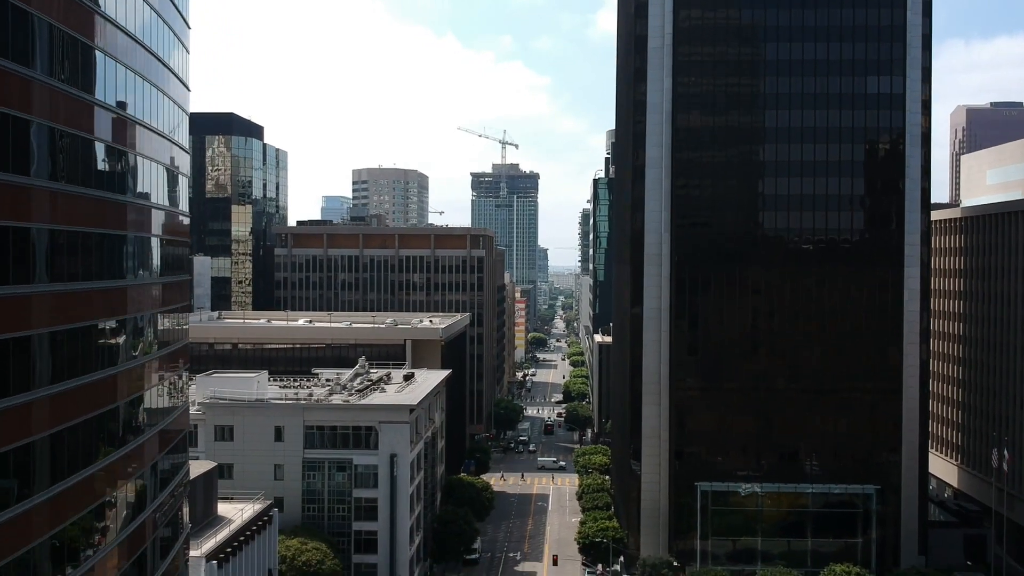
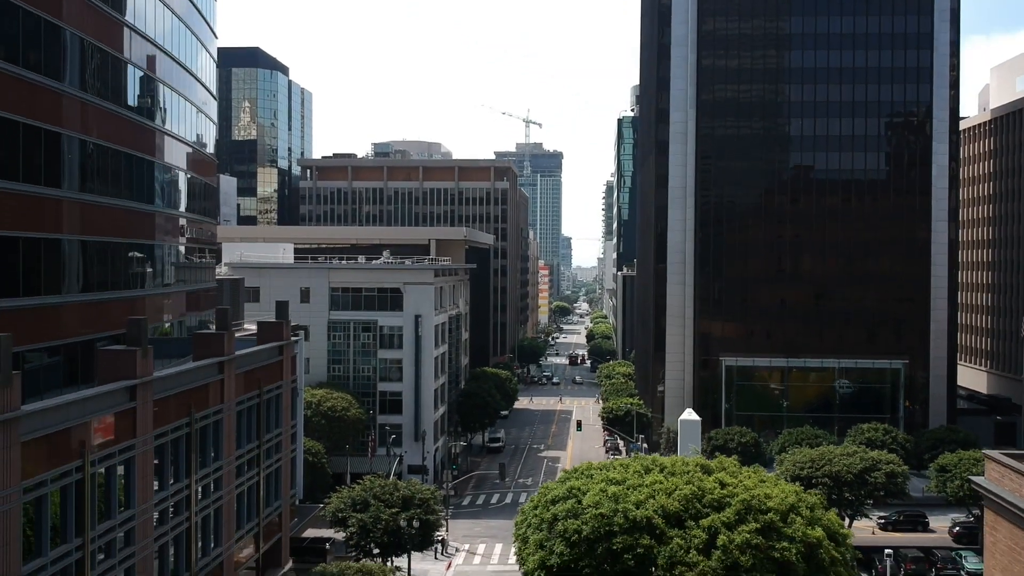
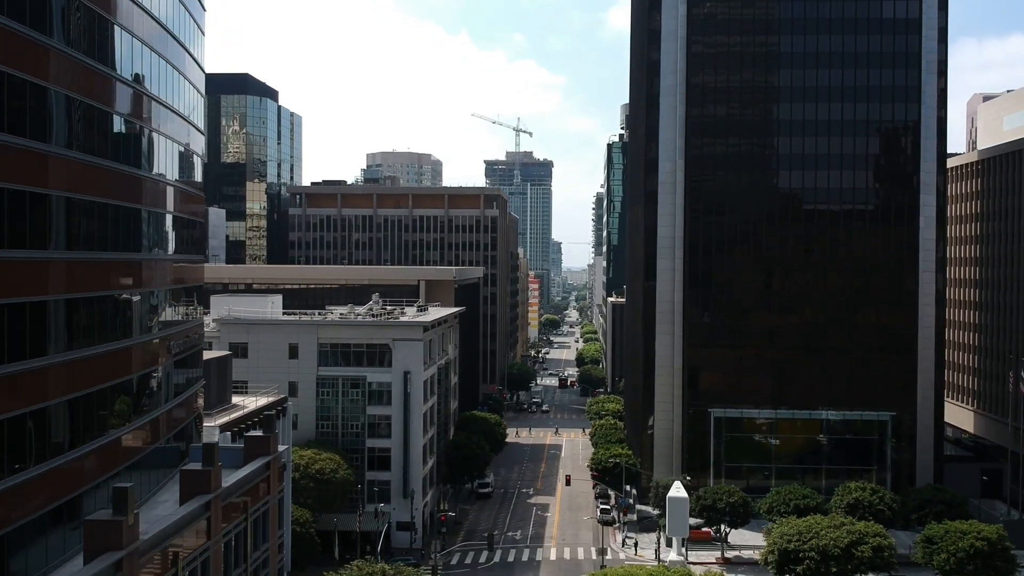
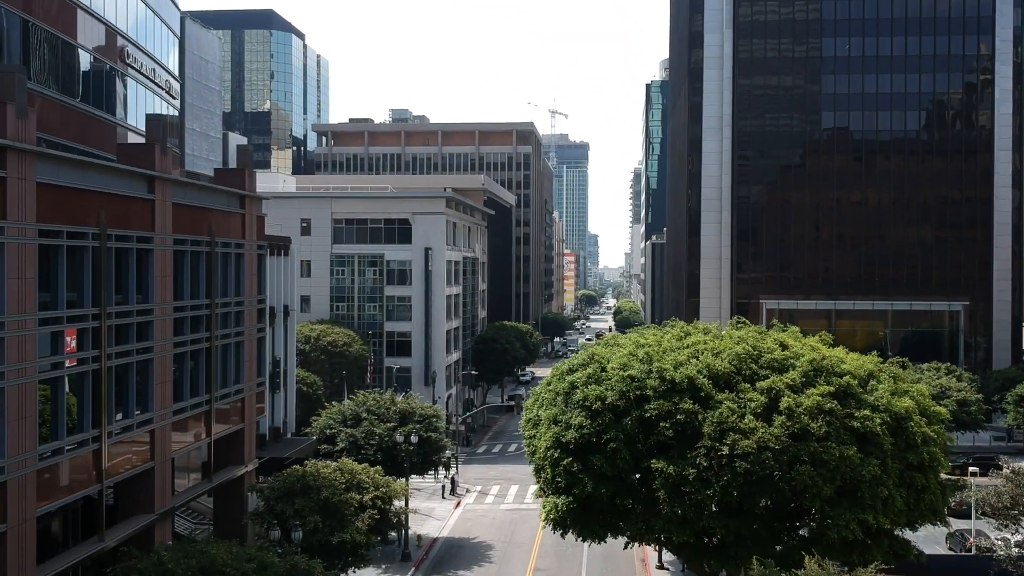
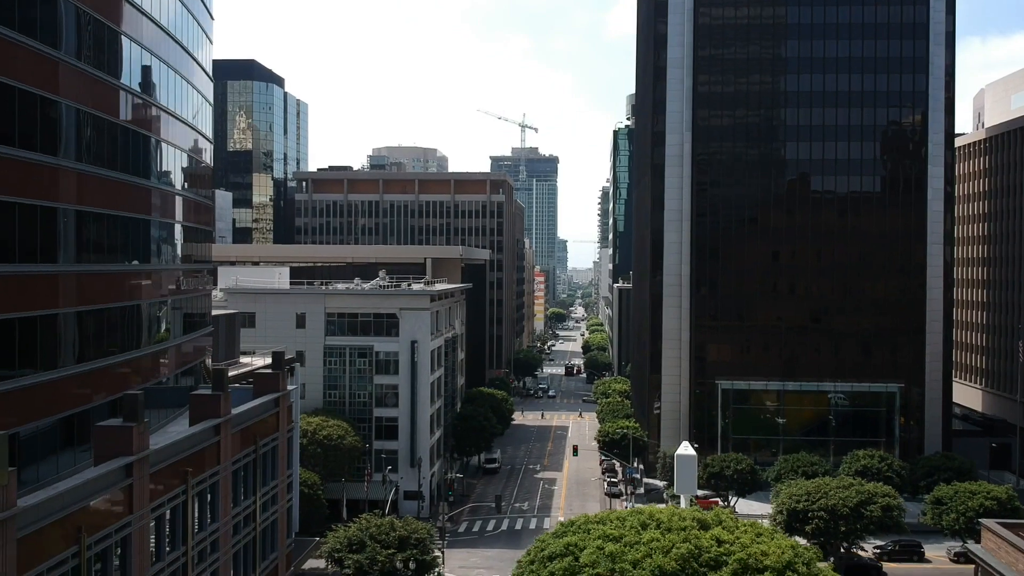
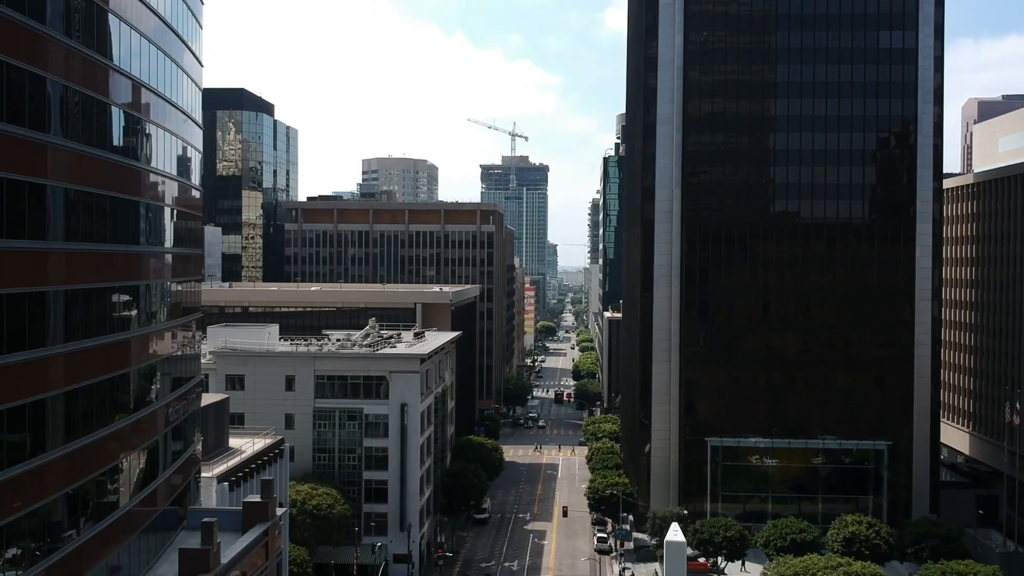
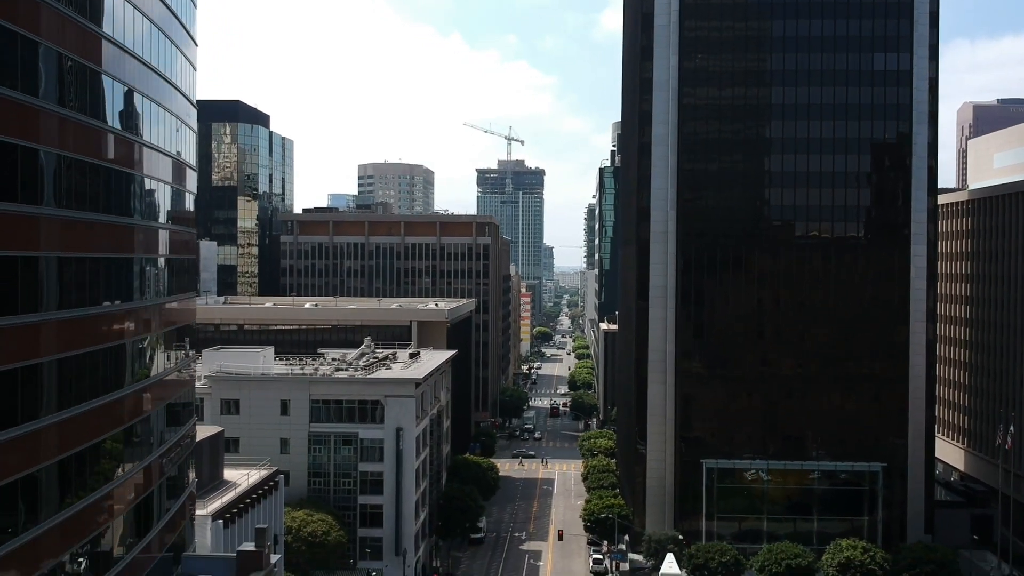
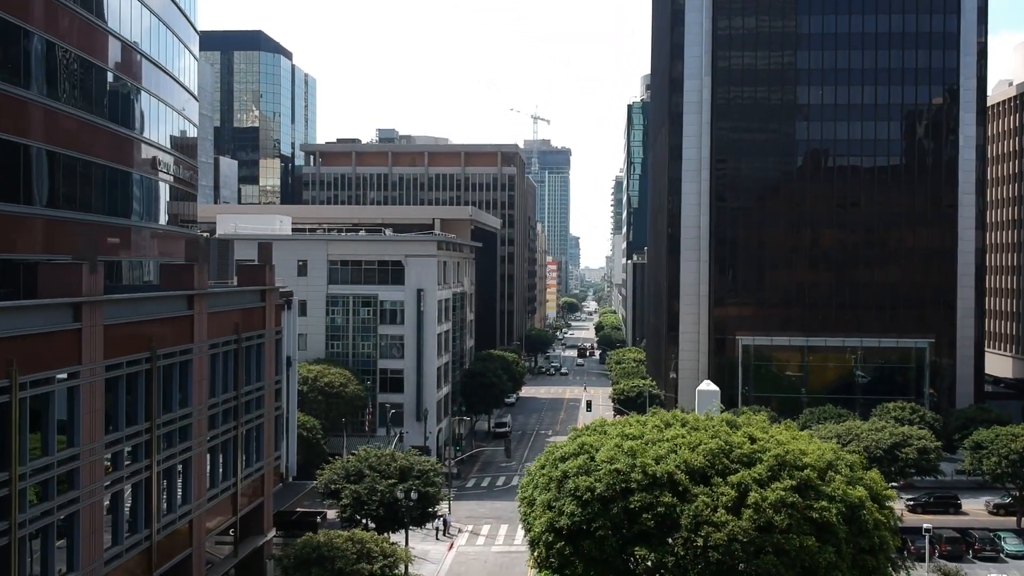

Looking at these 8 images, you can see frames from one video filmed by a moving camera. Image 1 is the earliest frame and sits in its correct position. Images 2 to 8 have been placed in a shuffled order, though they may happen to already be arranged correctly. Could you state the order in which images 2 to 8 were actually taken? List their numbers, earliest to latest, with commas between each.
7, 6, 3, 5, 2, 8, 4
